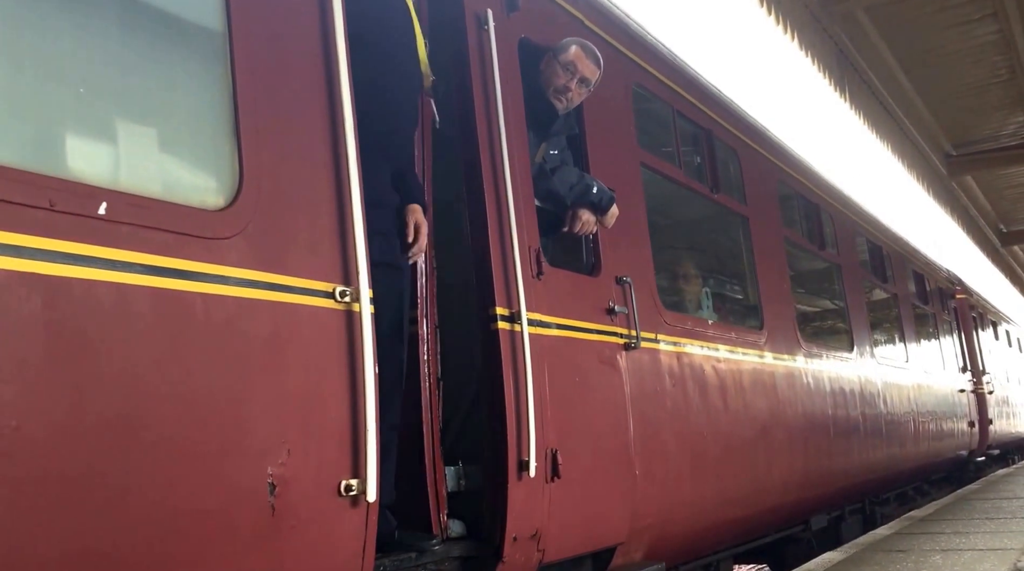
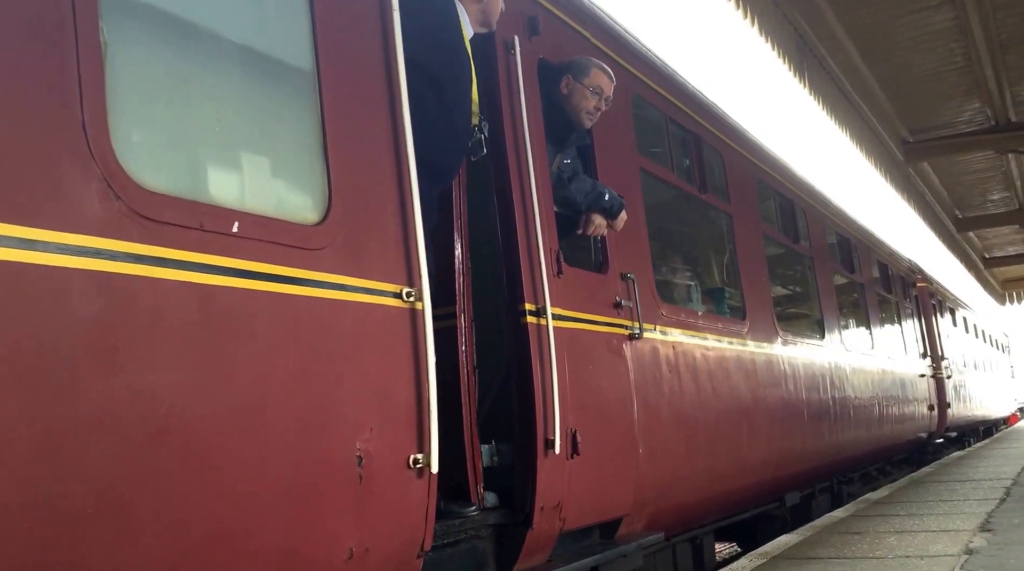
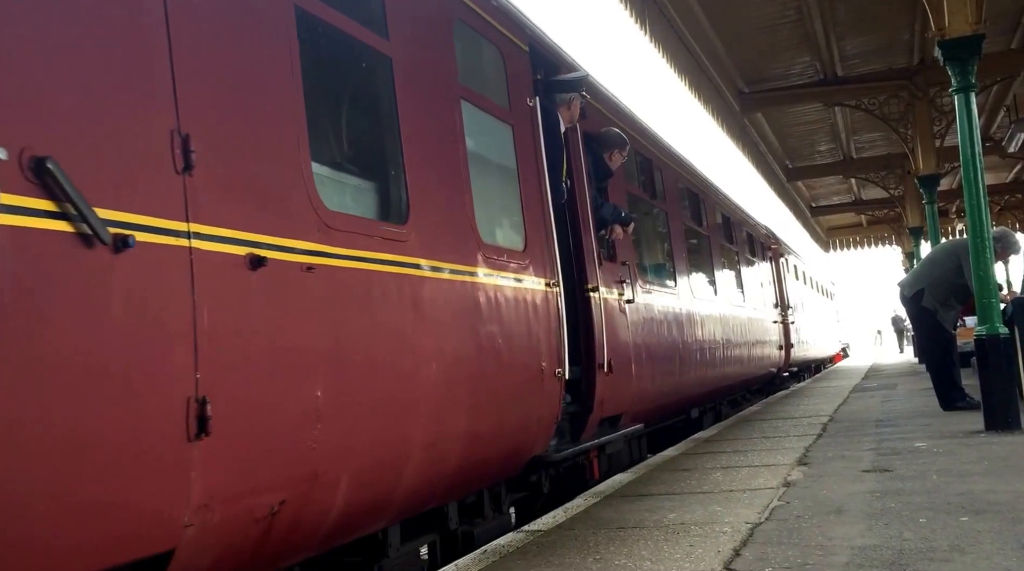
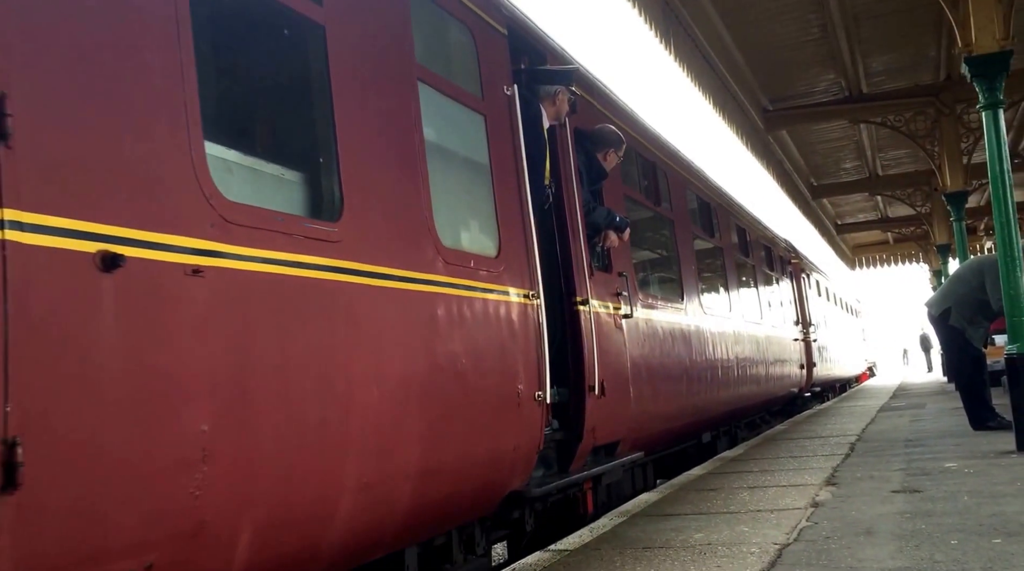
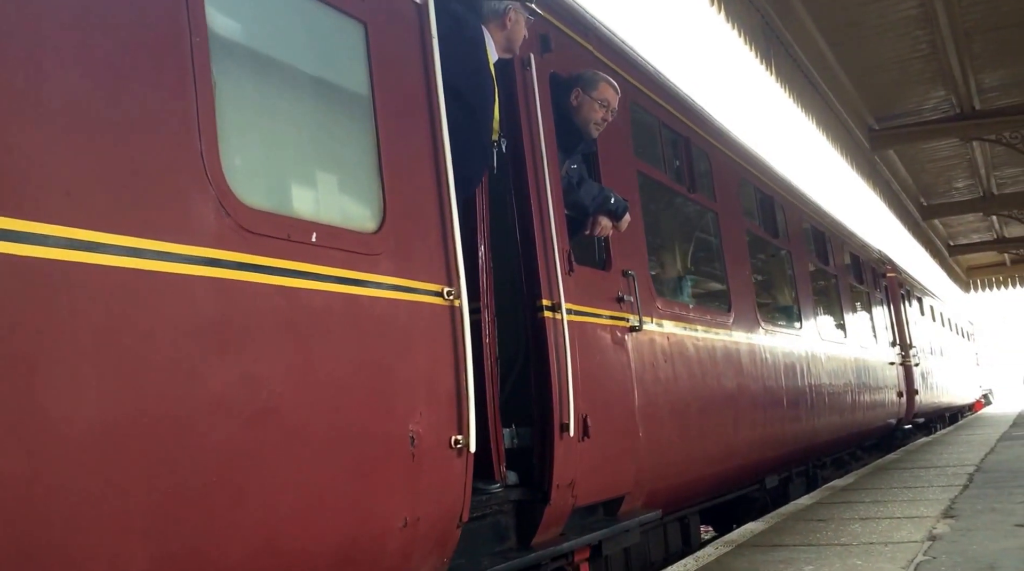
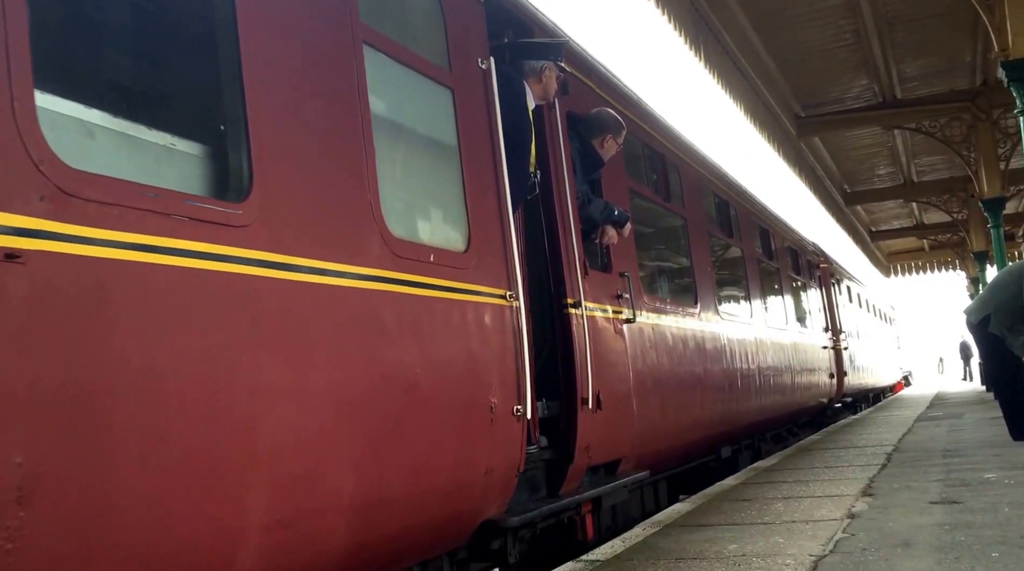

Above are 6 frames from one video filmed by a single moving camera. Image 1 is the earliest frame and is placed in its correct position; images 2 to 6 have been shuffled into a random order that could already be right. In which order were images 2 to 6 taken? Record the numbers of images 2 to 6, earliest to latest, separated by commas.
2, 5, 6, 4, 3
